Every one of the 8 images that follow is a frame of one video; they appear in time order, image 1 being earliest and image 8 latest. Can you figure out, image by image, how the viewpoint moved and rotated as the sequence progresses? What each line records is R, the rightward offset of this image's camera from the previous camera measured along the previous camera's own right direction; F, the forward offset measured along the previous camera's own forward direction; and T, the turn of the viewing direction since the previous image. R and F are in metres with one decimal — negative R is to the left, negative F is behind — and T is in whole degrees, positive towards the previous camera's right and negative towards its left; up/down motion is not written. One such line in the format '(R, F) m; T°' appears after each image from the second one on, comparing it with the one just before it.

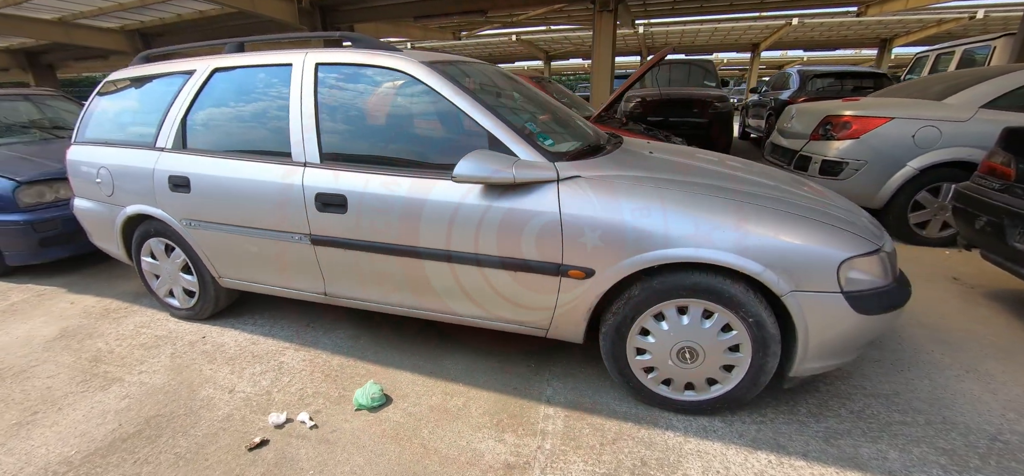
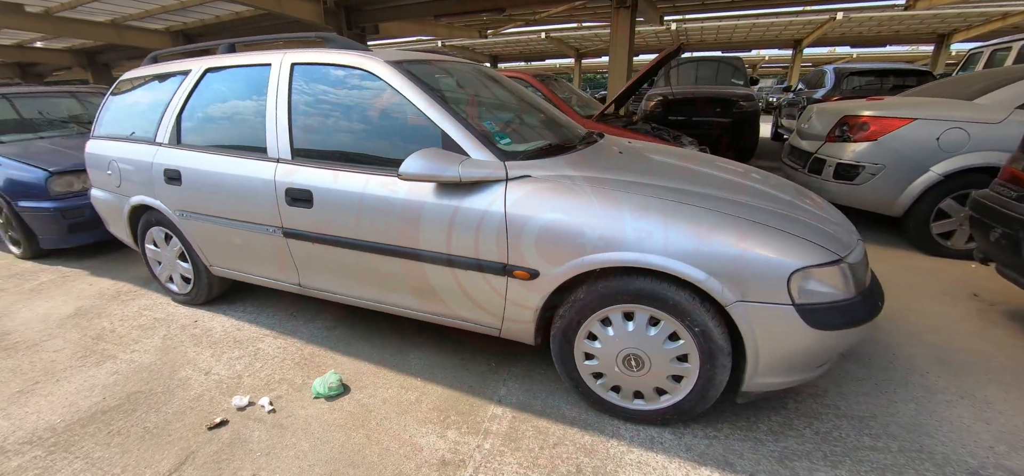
(+0.4, 0.0) m; -5°
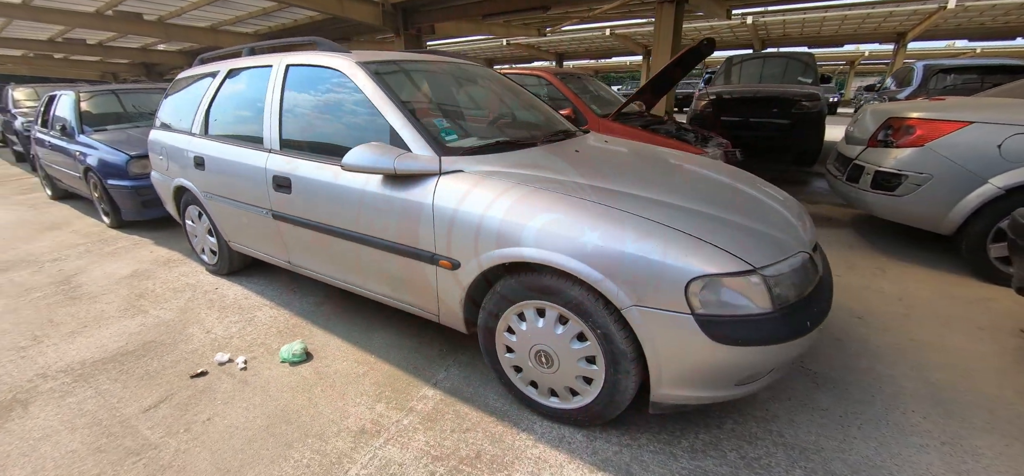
(+0.6, 0.0) m; -9°
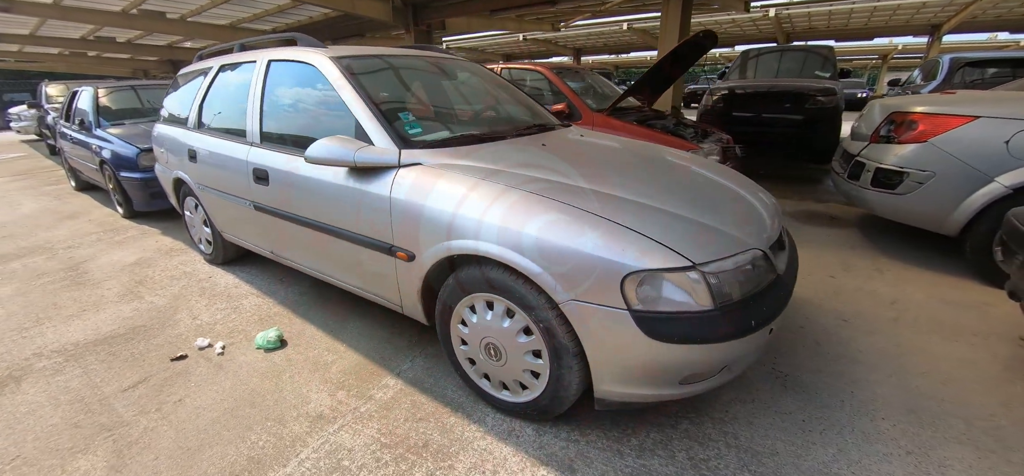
(+0.3, 0.0) m; -3°
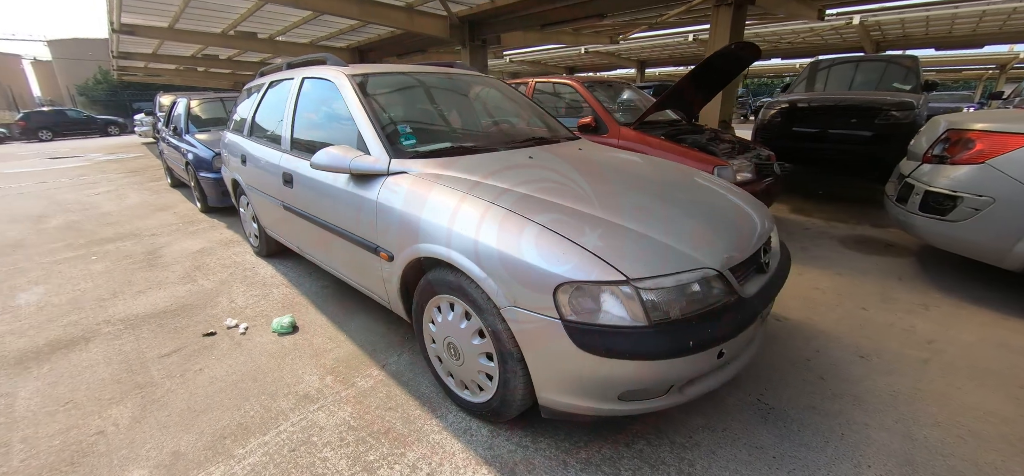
(+0.4, -0.1) m; -8°
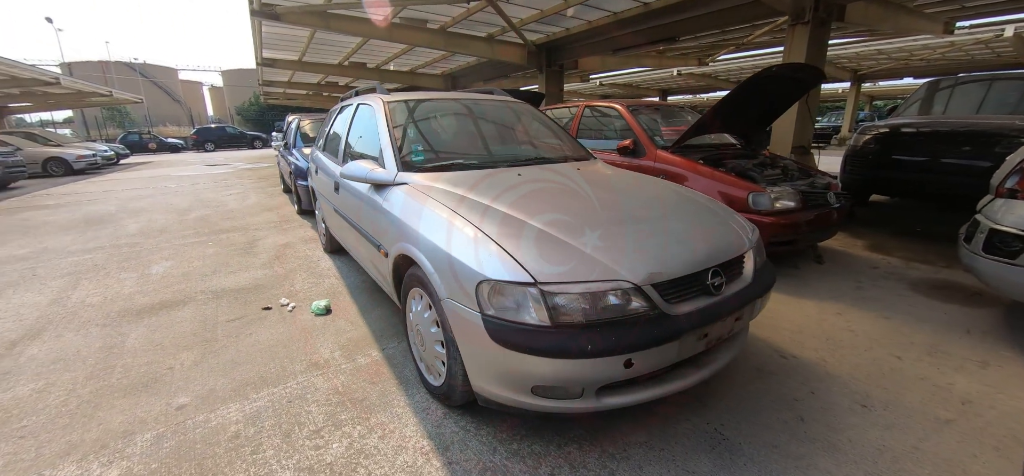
(+0.6, -0.2) m; -12°
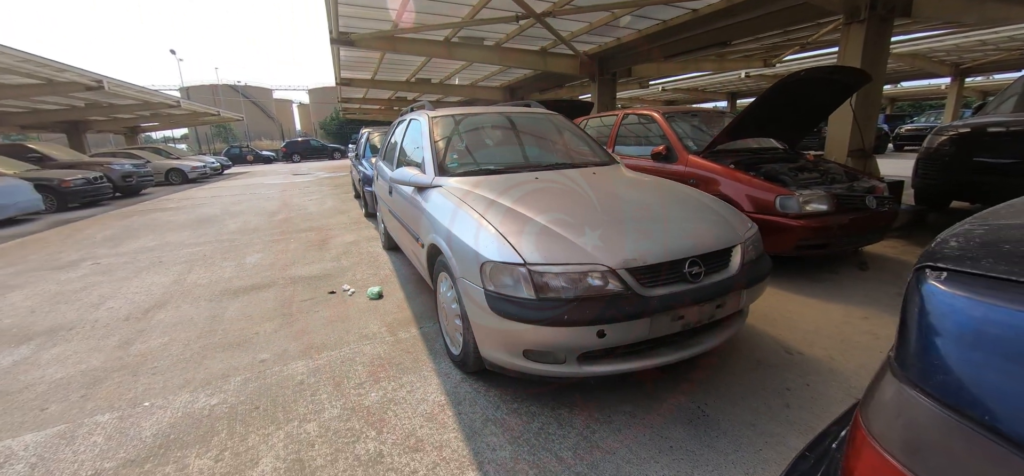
(+0.3, -0.3) m; -8°
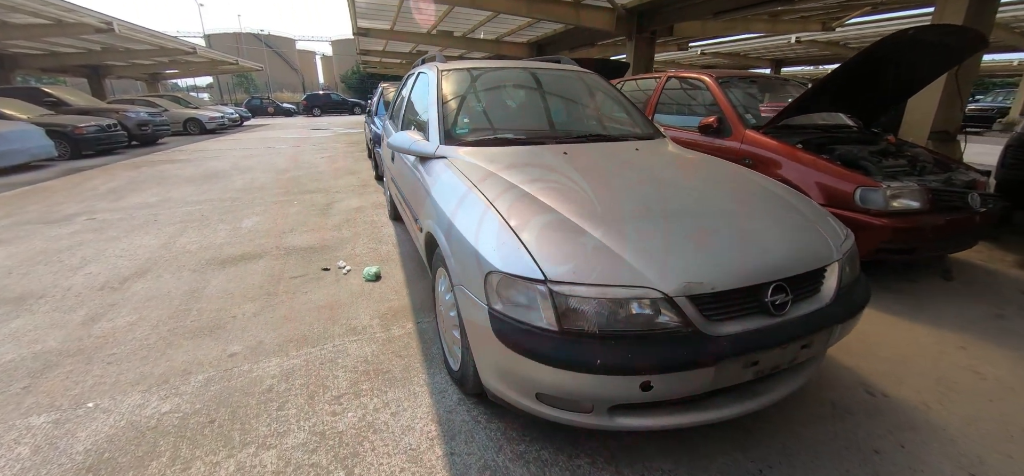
(0.0, +0.5) m; -2°
